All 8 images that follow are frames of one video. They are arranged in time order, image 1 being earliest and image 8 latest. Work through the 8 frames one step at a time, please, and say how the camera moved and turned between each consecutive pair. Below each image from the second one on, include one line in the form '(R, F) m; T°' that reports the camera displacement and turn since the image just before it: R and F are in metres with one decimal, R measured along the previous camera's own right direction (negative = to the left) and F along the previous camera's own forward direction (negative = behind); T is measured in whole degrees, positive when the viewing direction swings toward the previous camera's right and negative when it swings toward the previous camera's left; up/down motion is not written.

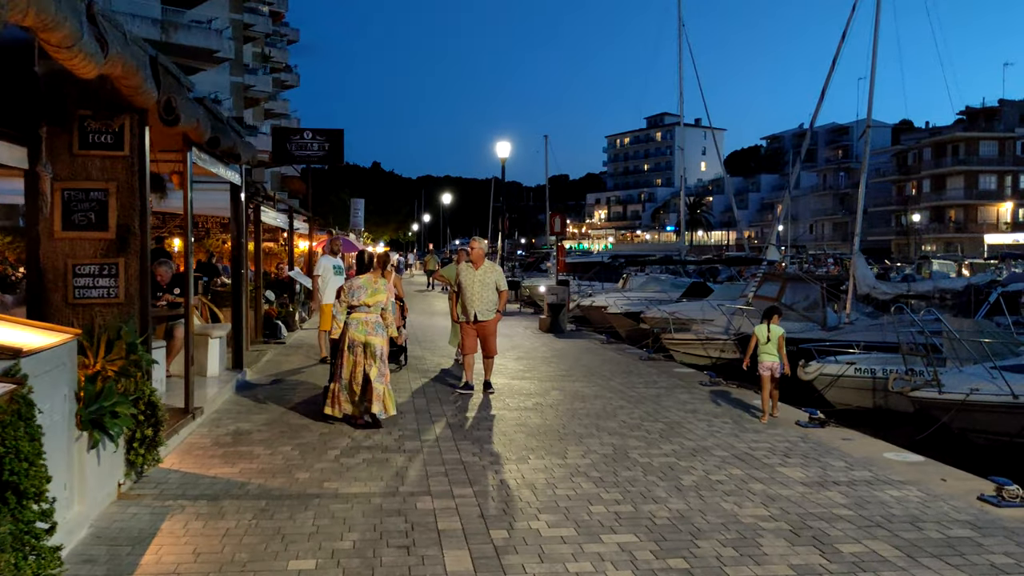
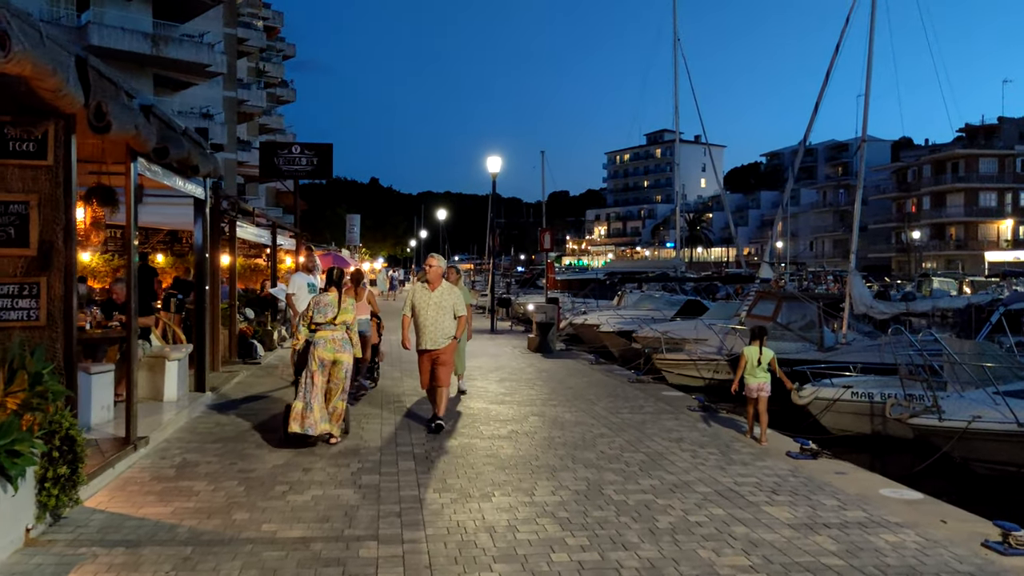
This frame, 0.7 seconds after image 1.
(+0.3, +0.6) m; 0°
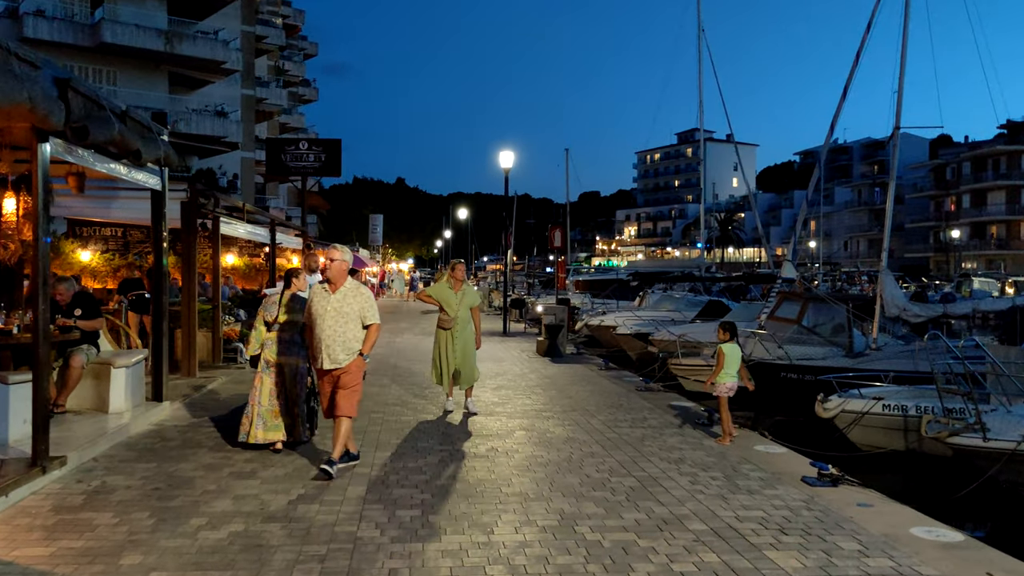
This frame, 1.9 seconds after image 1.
(+0.5, +1.1) m; -2°
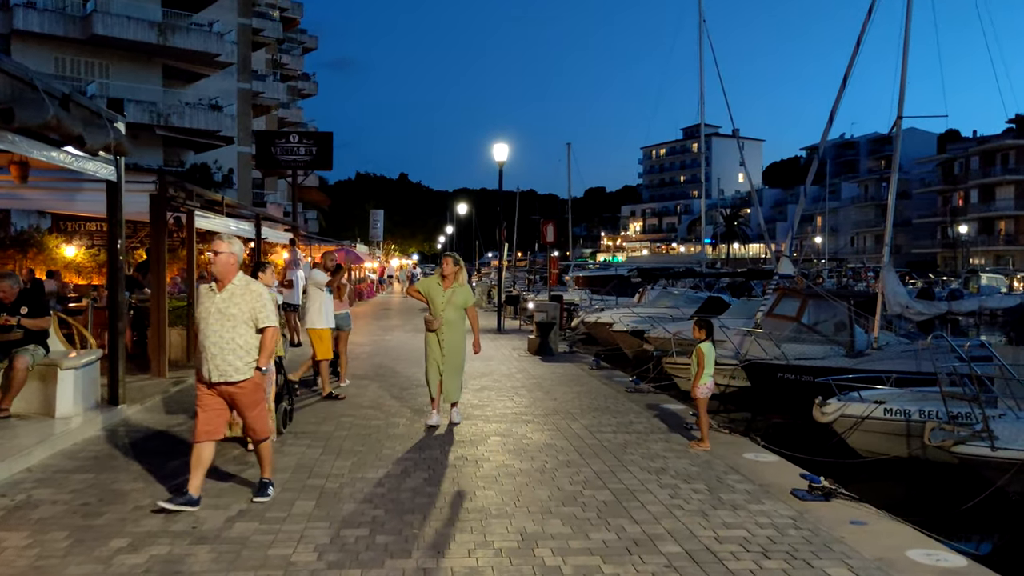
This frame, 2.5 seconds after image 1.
(+0.3, +0.6) m; 0°
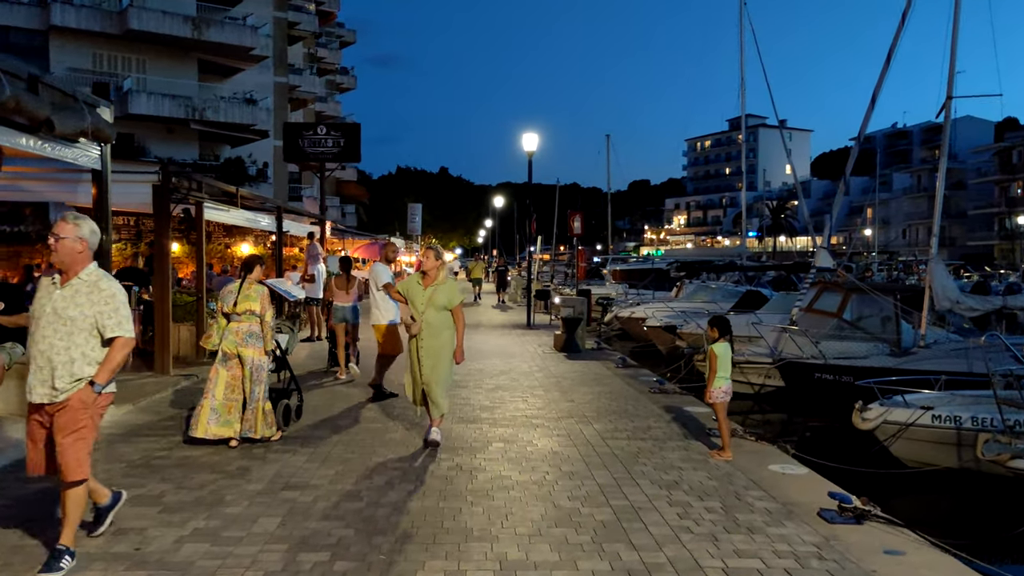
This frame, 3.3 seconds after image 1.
(+0.4, +0.7) m; -3°
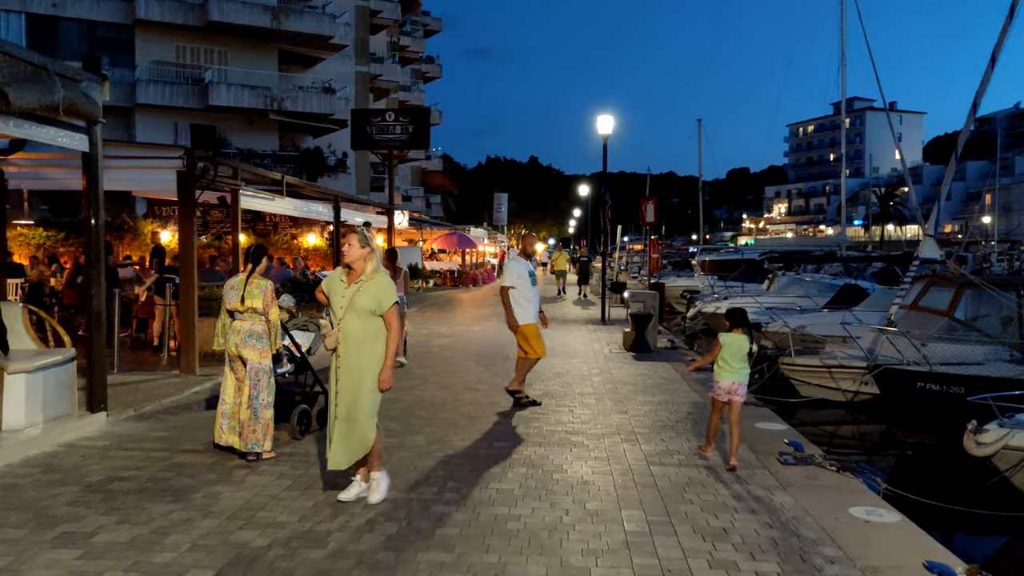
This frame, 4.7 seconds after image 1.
(+0.6, +1.3) m; -6°
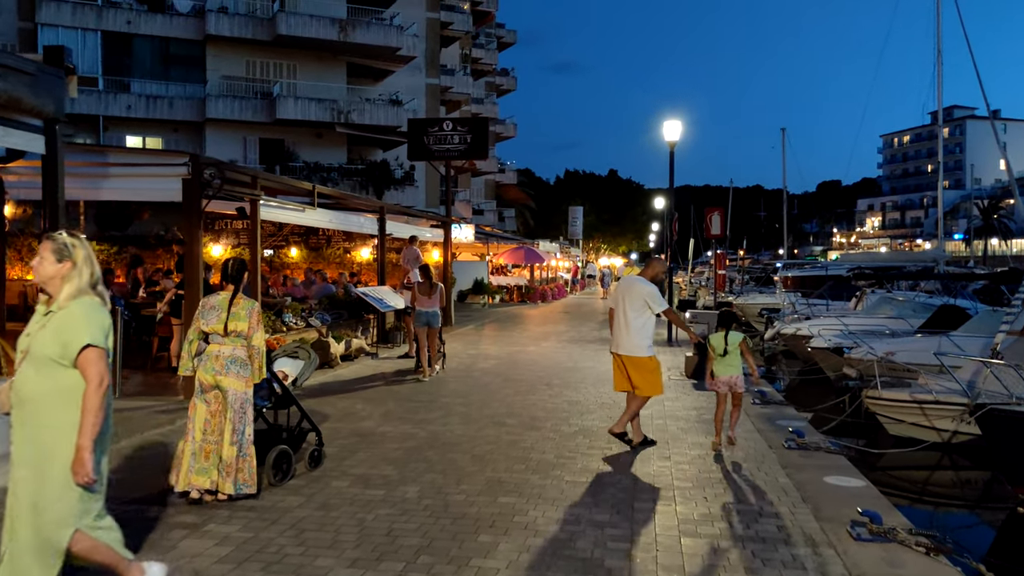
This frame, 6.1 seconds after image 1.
(+0.6, +1.3) m; -6°
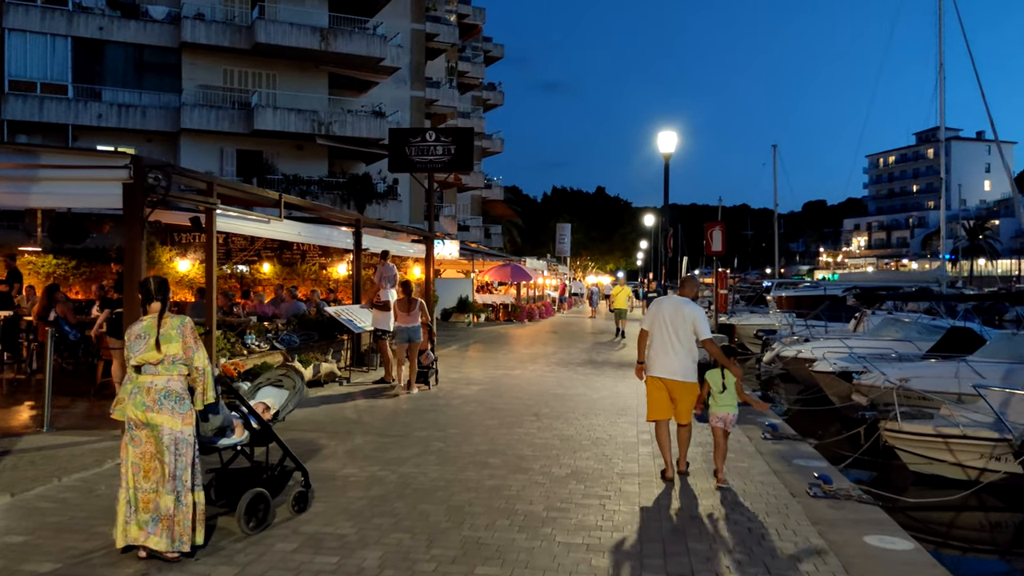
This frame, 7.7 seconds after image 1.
(0.0, +1.2) m; +1°
